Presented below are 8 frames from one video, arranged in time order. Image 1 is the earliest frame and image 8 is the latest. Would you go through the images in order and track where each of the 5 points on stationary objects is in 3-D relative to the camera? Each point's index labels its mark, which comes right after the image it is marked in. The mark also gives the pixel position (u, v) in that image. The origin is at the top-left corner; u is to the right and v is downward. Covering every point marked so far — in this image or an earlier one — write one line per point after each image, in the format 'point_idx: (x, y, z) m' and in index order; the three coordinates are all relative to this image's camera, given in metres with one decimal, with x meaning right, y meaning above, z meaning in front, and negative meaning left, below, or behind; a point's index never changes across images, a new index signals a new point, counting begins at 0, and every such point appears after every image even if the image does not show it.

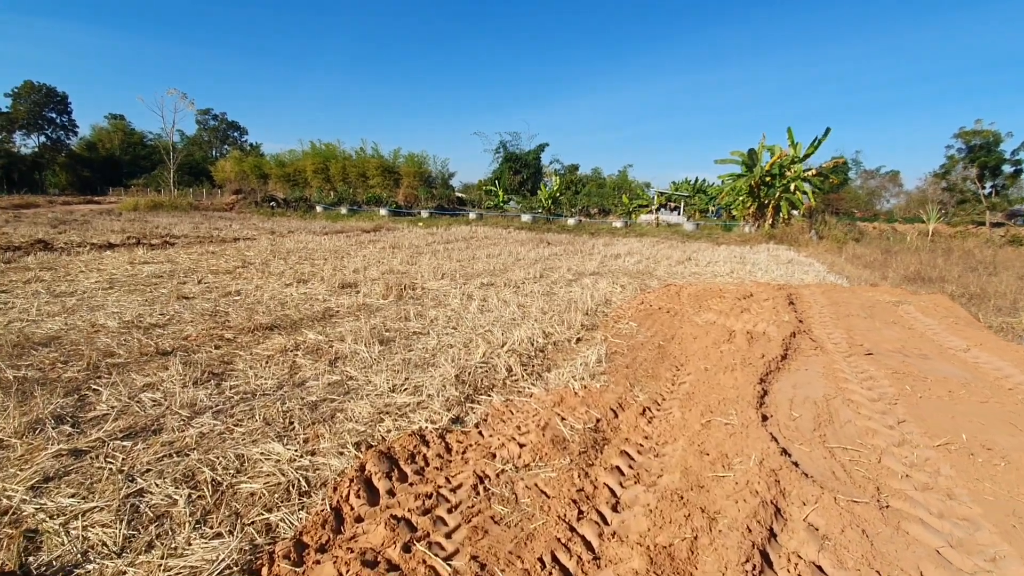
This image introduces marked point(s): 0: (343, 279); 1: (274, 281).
0: (-1.7, +0.1, +5.0) m
1: (-2.3, +0.1, +4.9) m
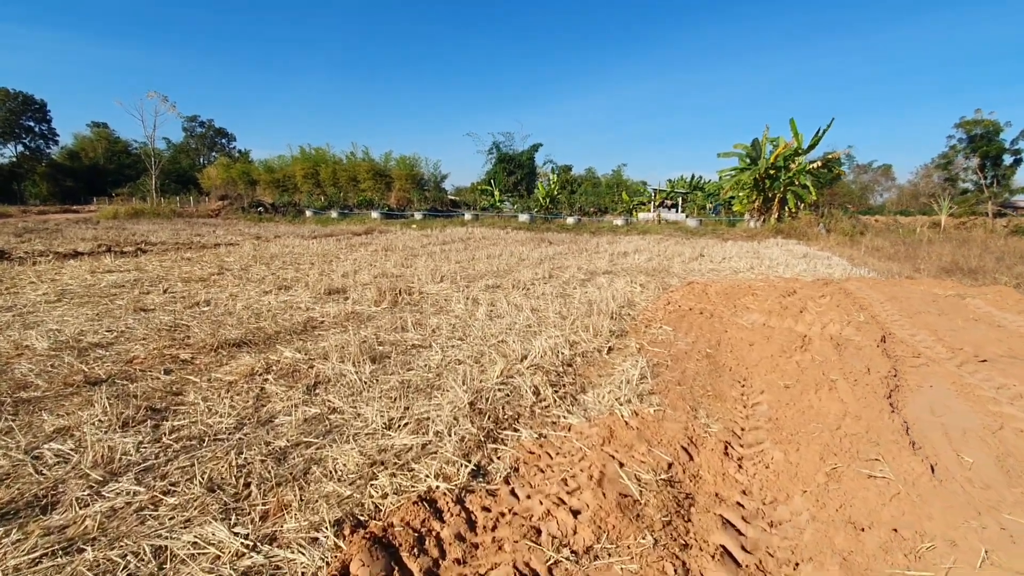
0: (-1.6, 0.0, +4.5) m
1: (-2.2, 0.0, +4.3) m
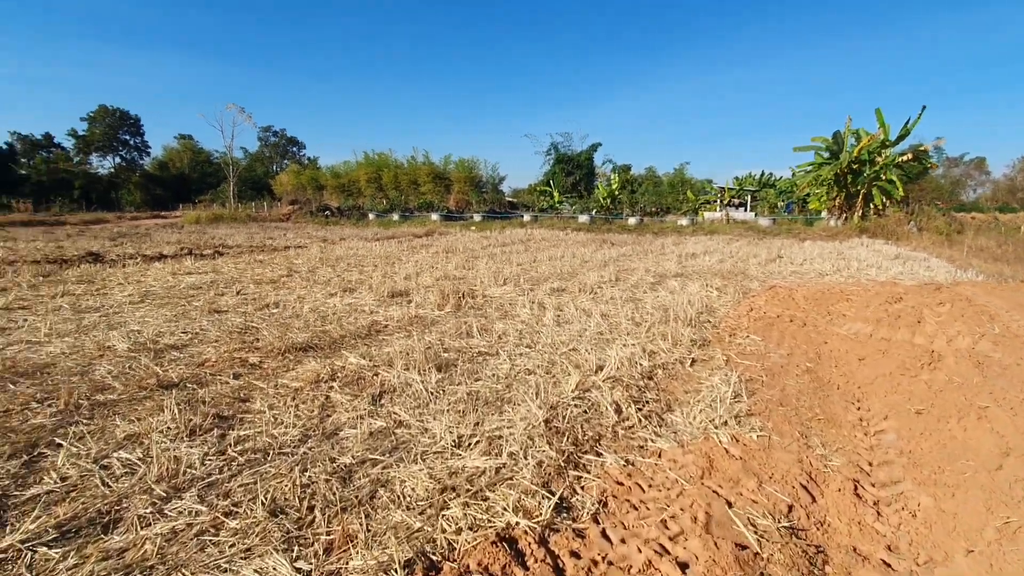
0: (-1.0, 0.0, +4.4) m
1: (-1.7, 0.0, +4.3) m
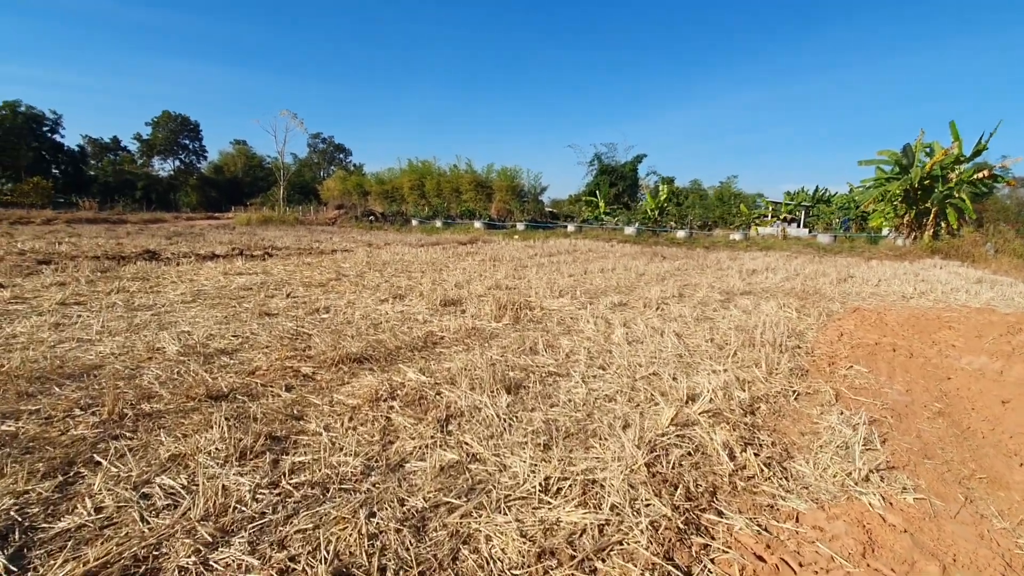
0: (-0.6, -0.1, +4.2) m
1: (-1.2, -0.1, +4.2) m
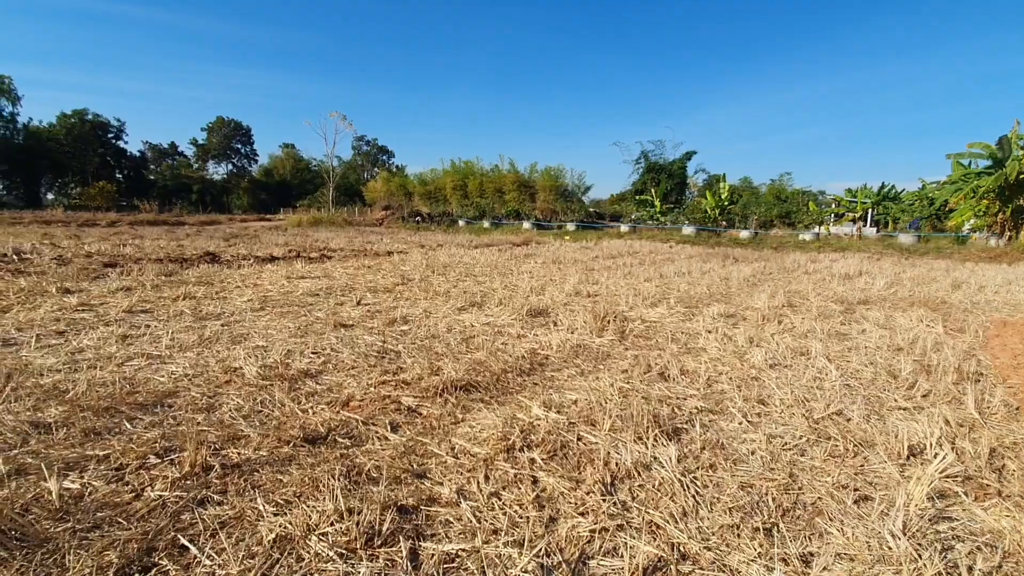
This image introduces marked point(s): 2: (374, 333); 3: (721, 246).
0: (+0.1, -0.1, +3.8) m
1: (-0.5, -0.1, +3.8) m
2: (-0.8, -0.3, +2.9) m
3: (+4.7, +0.9, +11.4) m
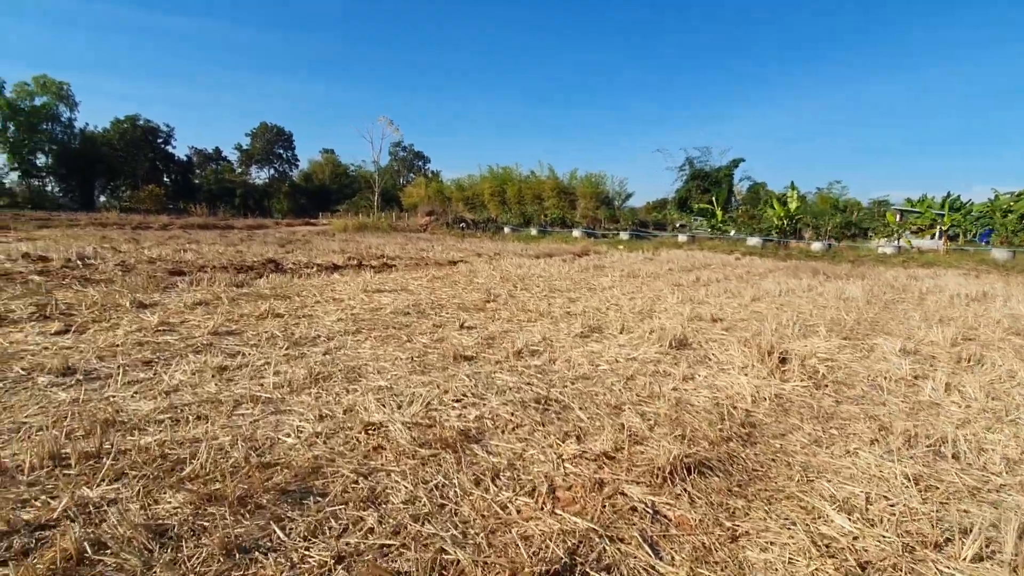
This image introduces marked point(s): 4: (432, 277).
0: (+0.9, -0.3, +3.3) m
1: (+0.3, -0.3, +3.3) m
2: (0.0, -0.4, +2.4) m
3: (+5.9, +0.6, +10.6) m
4: (-0.9, +0.1, +5.9) m
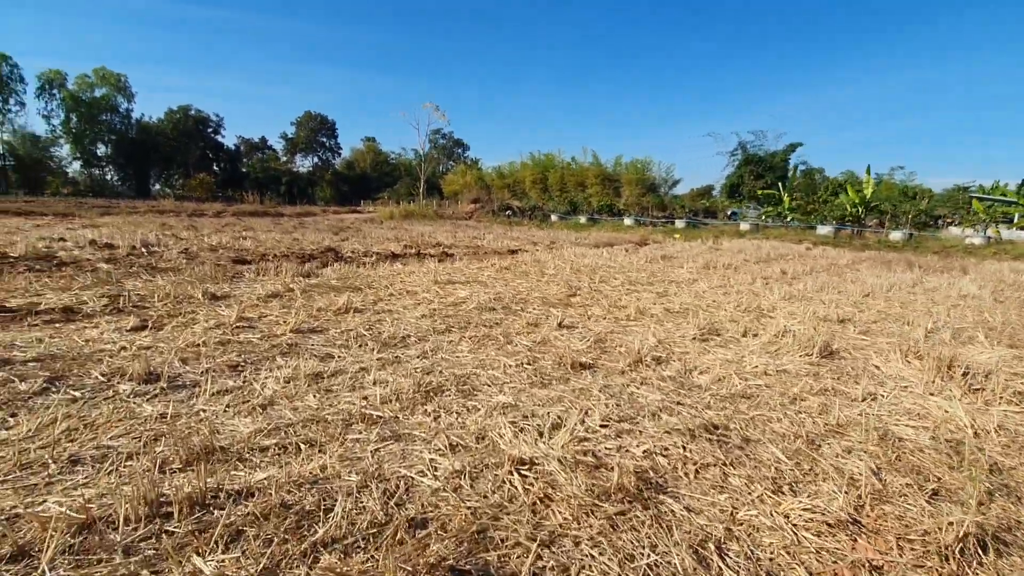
0: (+1.5, -0.3, +2.9) m
1: (+0.9, -0.2, +2.9) m
2: (+0.5, -0.4, +2.0) m
3: (+7.0, +0.7, +9.8) m
4: (-0.2, +0.2, +5.6) m
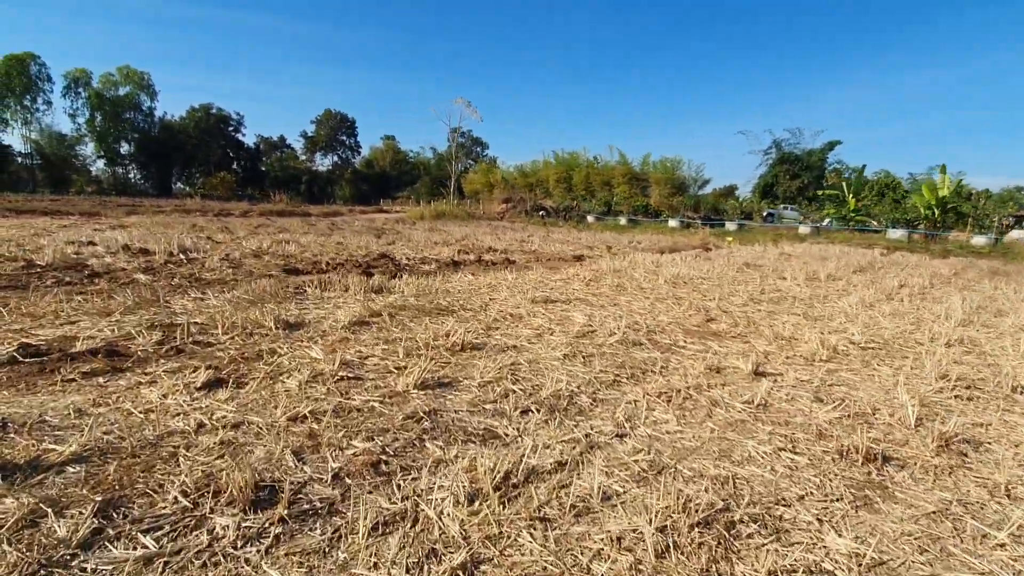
0: (+2.3, -0.4, +2.1) m
1: (+1.6, -0.4, +2.2) m
2: (+1.2, -0.5, +1.3) m
3: (+8.0, +0.6, +8.9) m
4: (+0.7, +0.1, +4.9) m
